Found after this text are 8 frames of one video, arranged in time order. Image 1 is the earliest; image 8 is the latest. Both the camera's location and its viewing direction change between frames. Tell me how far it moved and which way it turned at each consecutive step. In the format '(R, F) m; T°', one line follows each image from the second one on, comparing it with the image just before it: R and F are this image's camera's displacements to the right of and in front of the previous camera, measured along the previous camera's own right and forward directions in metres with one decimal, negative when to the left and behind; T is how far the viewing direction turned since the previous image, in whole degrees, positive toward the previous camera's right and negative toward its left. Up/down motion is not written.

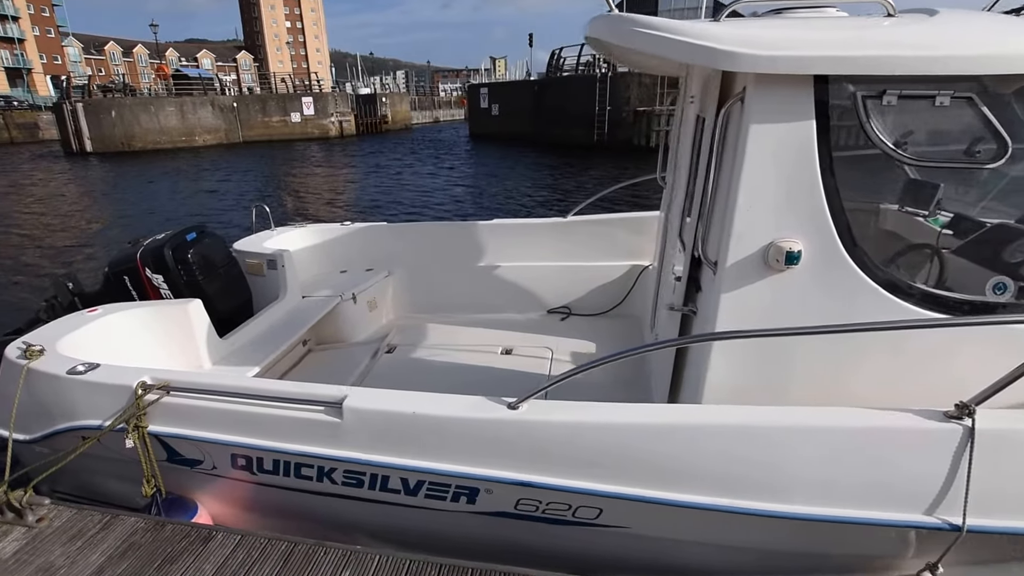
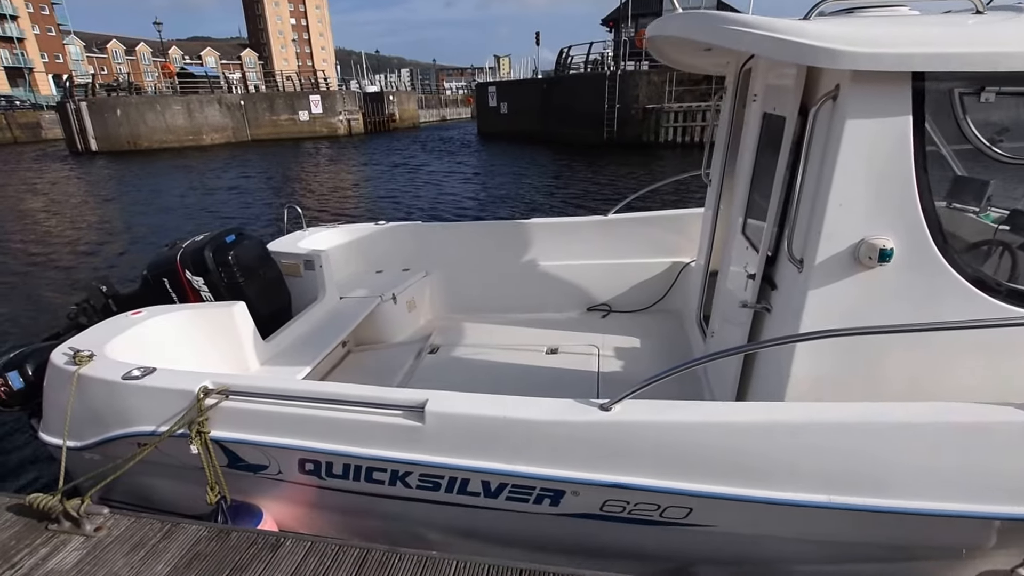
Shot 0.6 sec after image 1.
(-0.3, 0.0) m; +2°
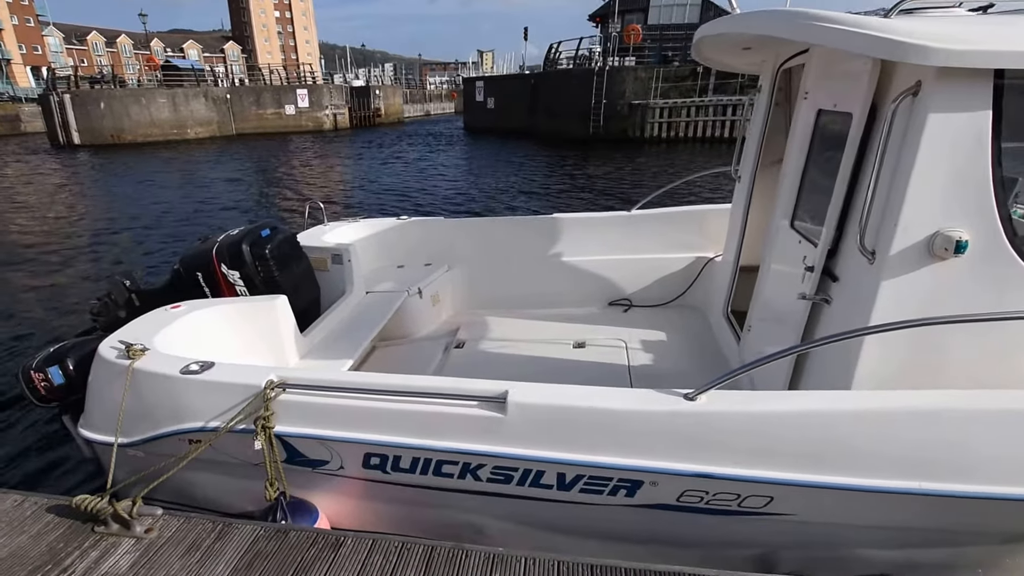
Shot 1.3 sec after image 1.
(-0.3, 0.0) m; +4°
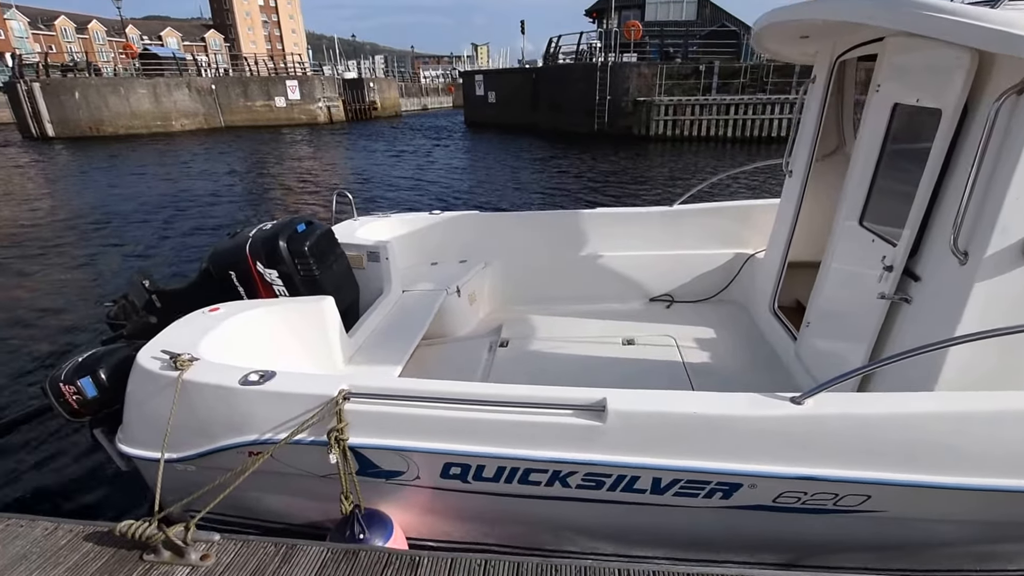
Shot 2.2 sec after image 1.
(-0.4, +0.2) m; +3°
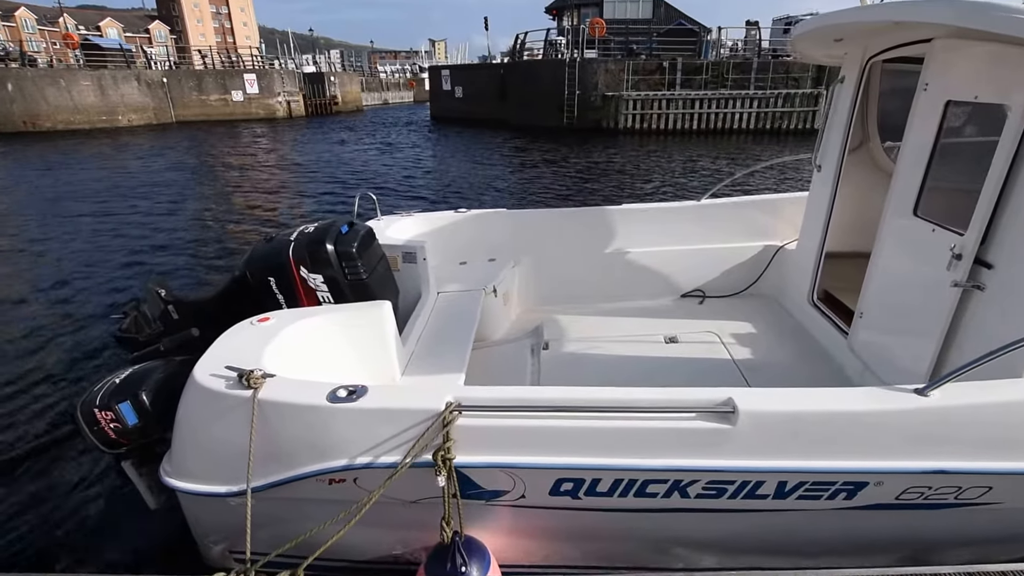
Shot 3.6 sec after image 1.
(-0.5, +0.2) m; +7°
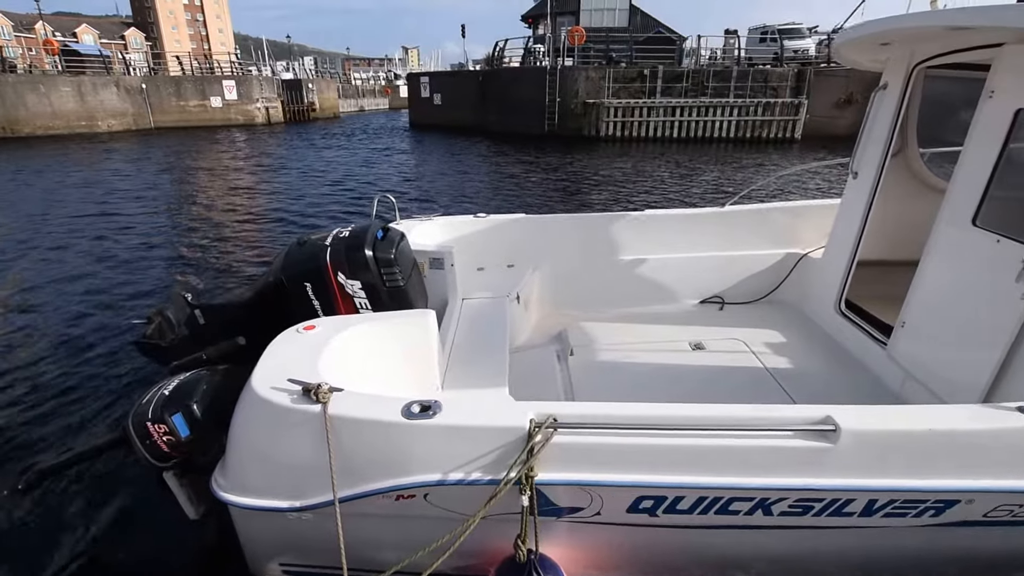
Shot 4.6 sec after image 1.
(-0.3, +0.1) m; +4°
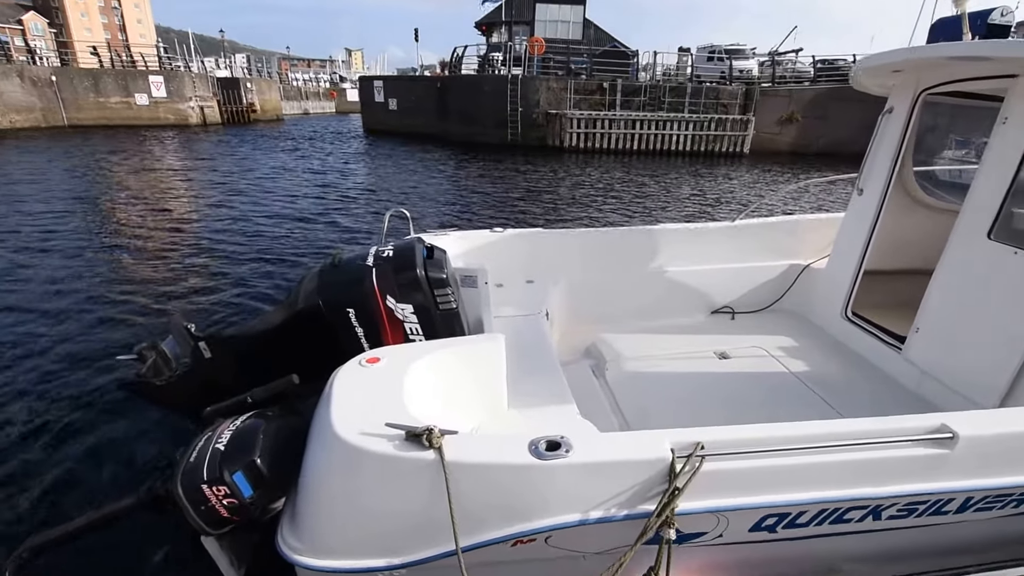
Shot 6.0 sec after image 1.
(-0.6, +0.2) m; +9°
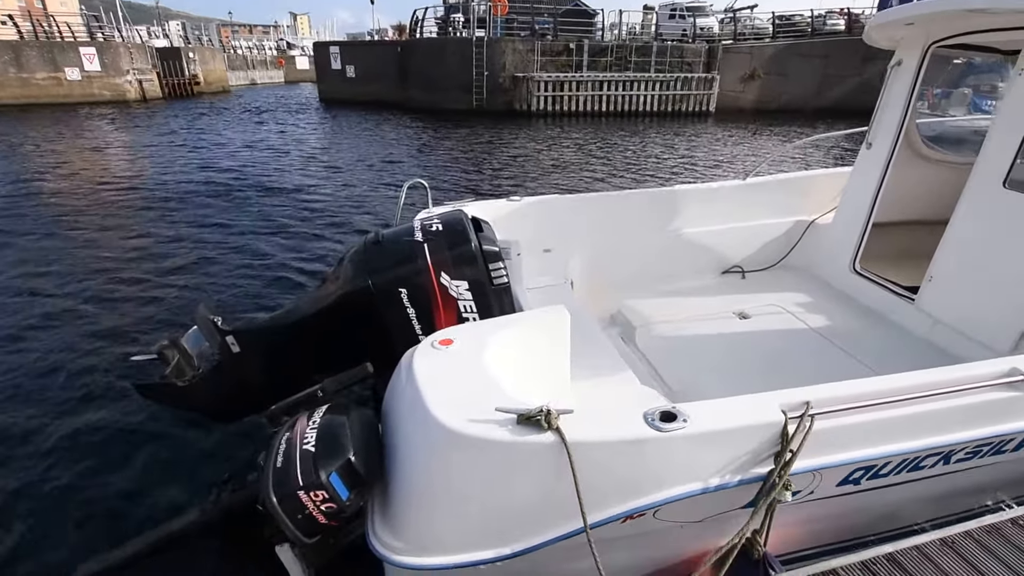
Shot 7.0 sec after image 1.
(-0.4, +0.2) m; +6°
